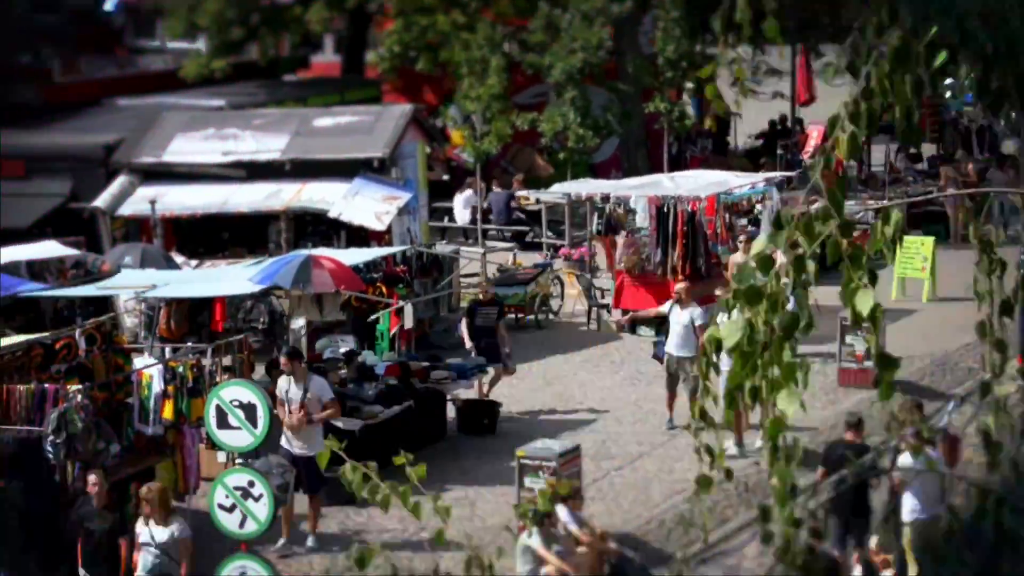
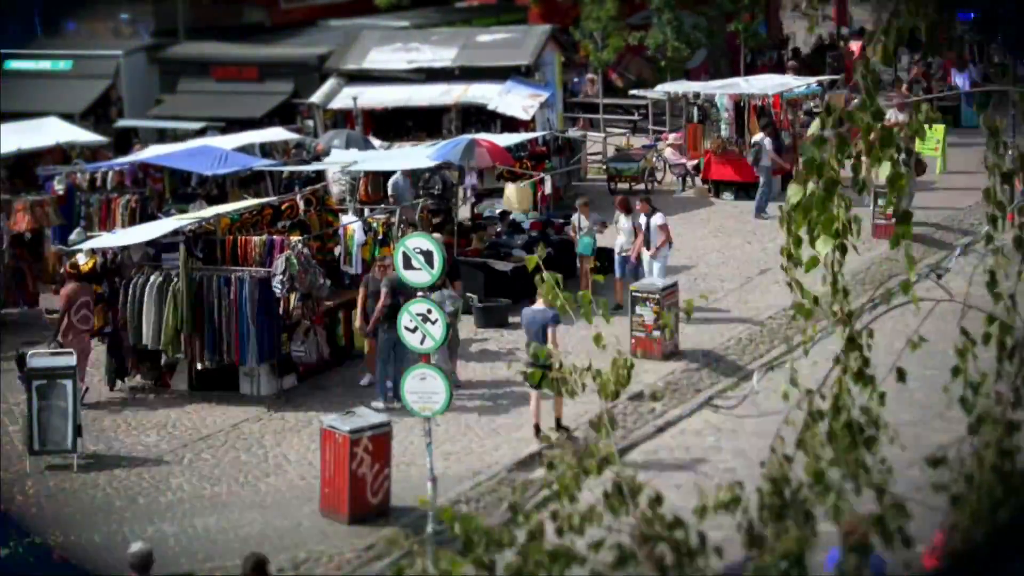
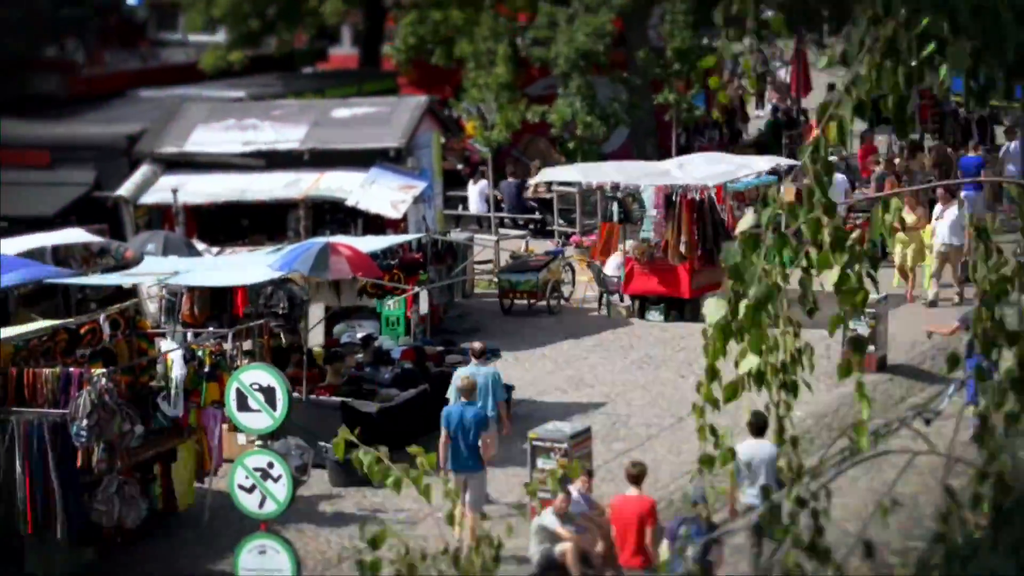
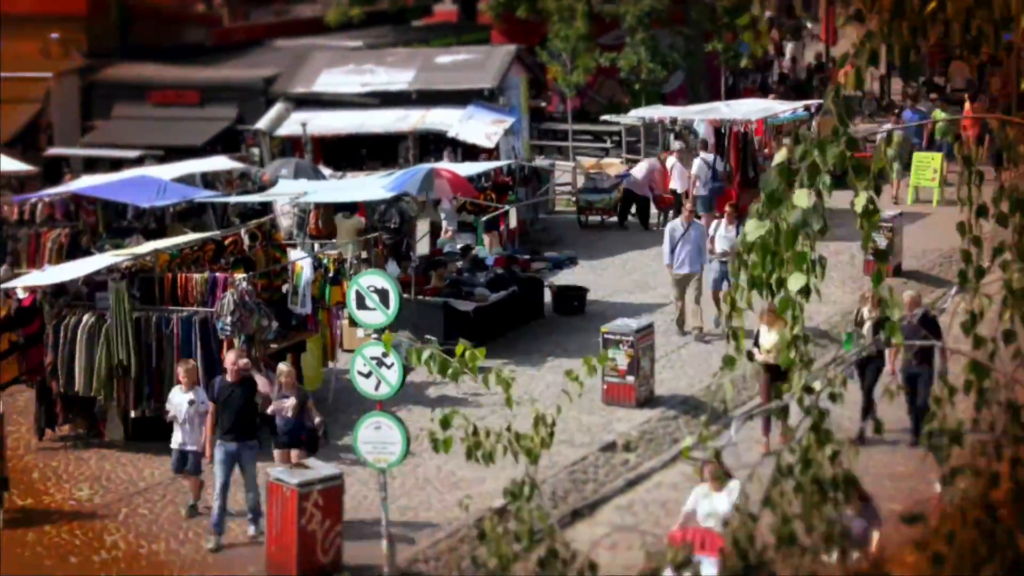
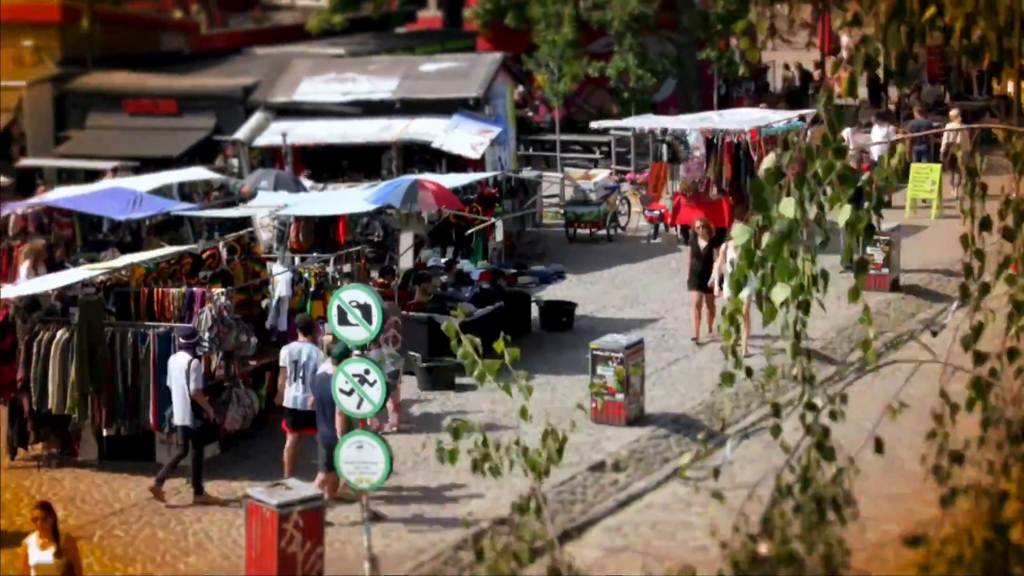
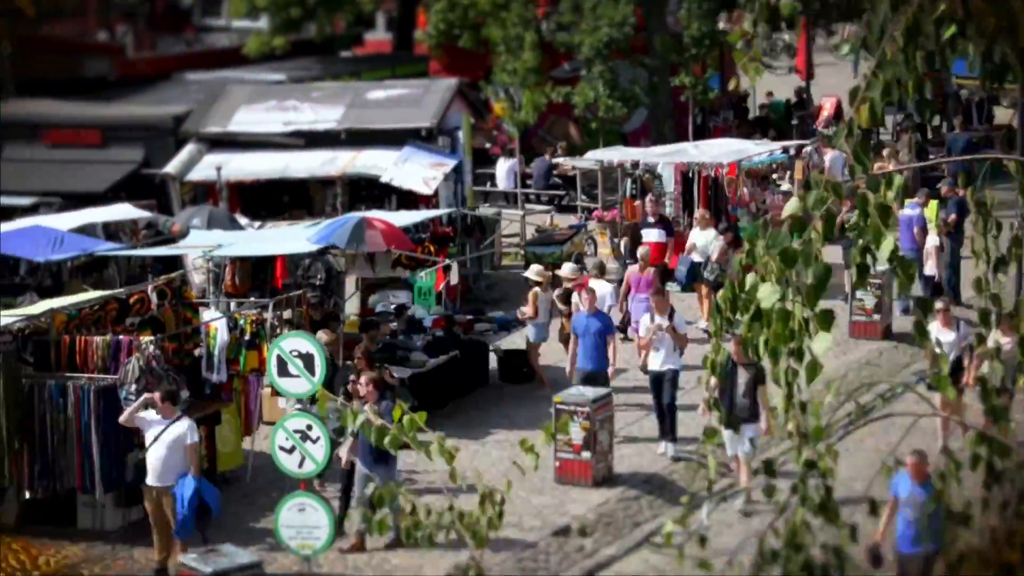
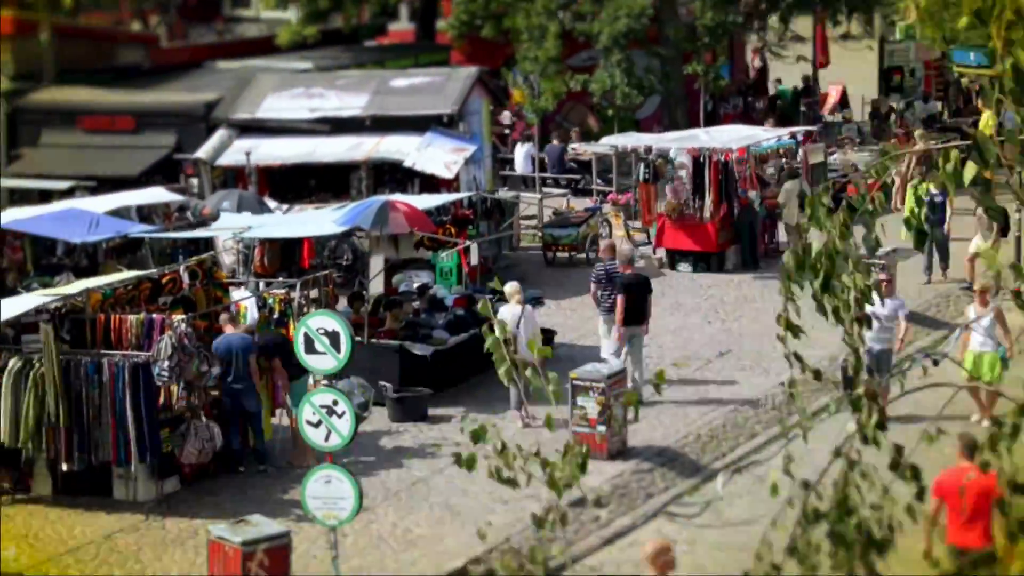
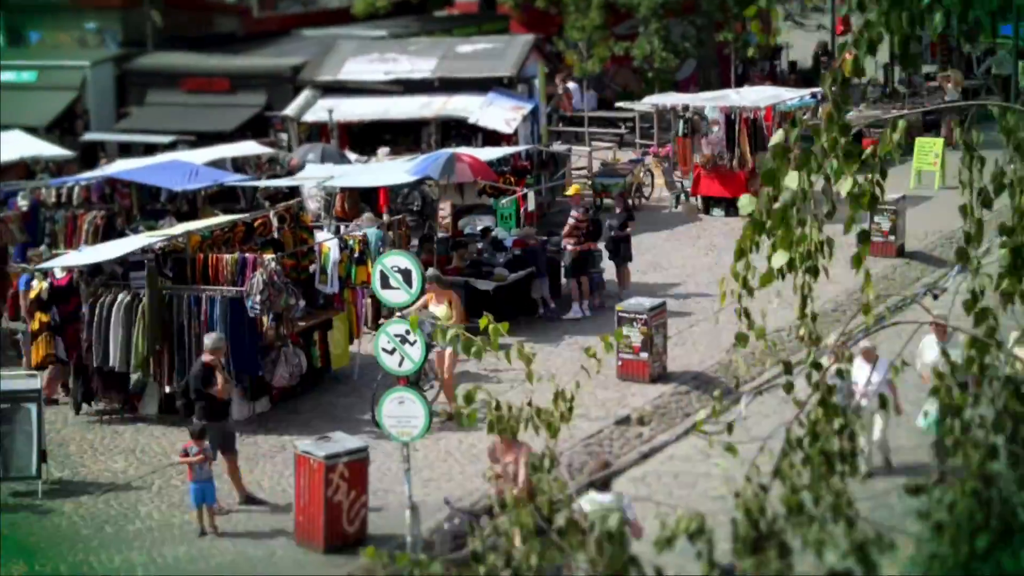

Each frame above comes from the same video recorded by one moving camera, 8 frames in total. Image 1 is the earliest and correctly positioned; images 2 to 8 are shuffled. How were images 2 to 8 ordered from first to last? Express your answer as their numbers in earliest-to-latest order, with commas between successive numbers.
3, 6, 7, 5, 4, 8, 2
